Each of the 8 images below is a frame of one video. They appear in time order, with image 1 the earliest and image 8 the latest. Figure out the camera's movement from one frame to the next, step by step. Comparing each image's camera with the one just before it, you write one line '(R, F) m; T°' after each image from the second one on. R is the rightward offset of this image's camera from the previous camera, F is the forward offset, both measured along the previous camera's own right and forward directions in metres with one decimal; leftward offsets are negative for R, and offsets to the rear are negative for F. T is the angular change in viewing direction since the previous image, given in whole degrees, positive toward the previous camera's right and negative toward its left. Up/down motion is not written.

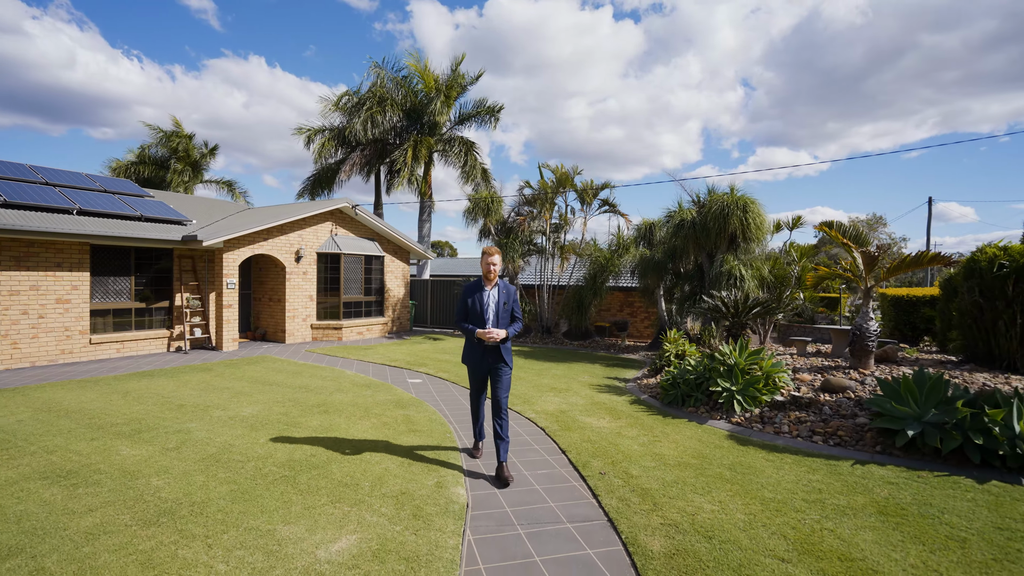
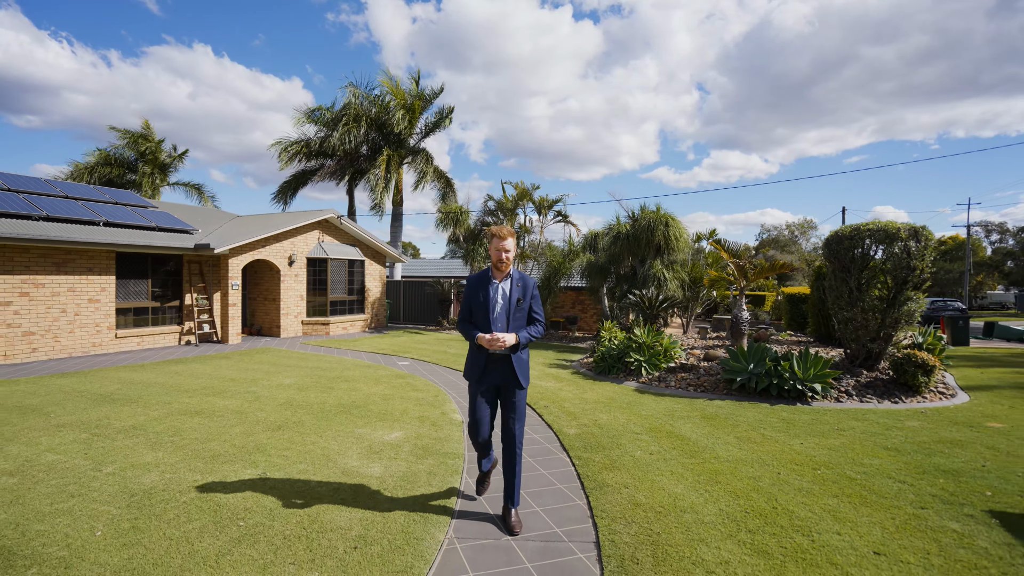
(-0.2, -2.2) m; +5°
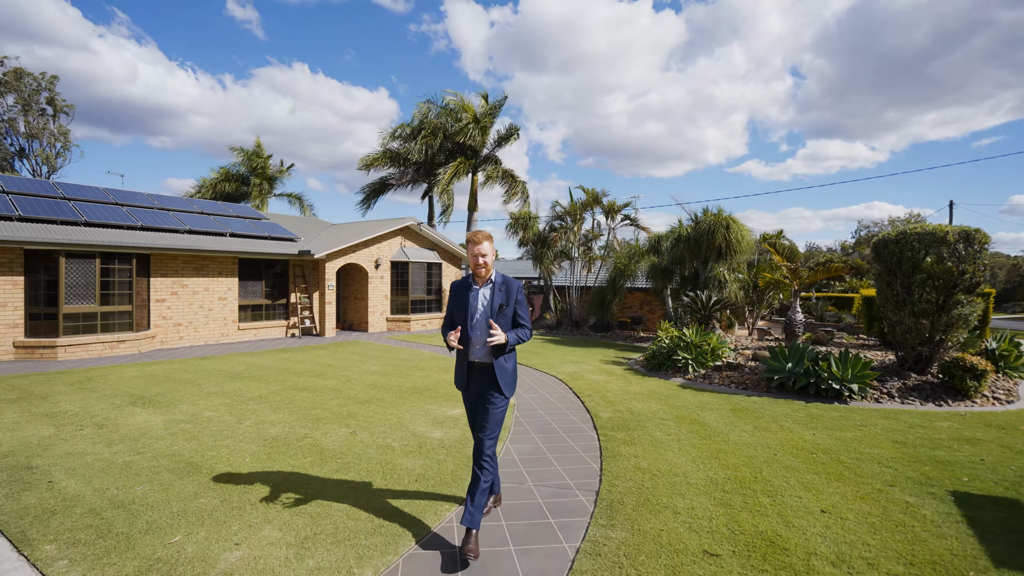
(+0.4, -0.9) m; -9°
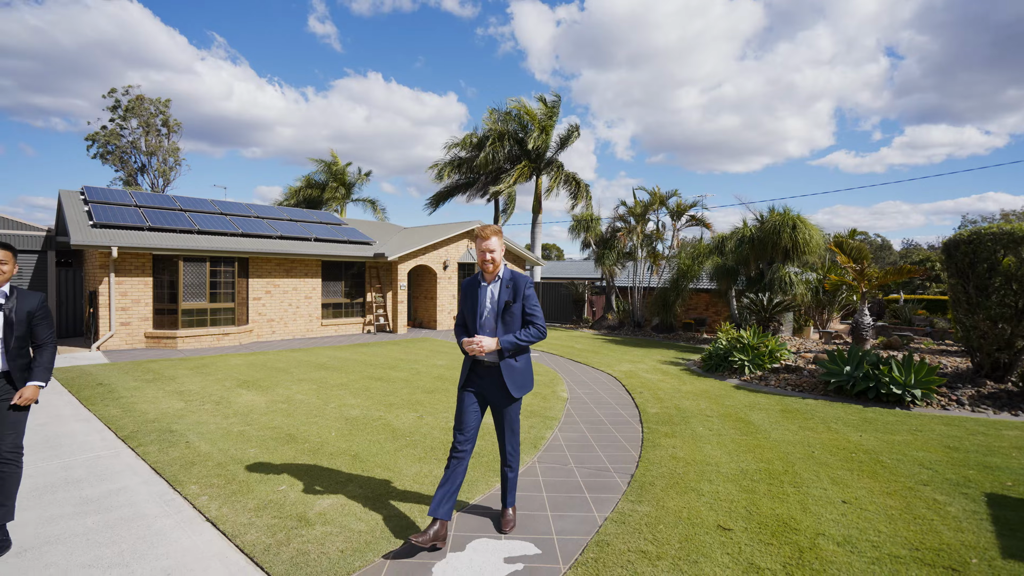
(+0.2, -0.5) m; -8°
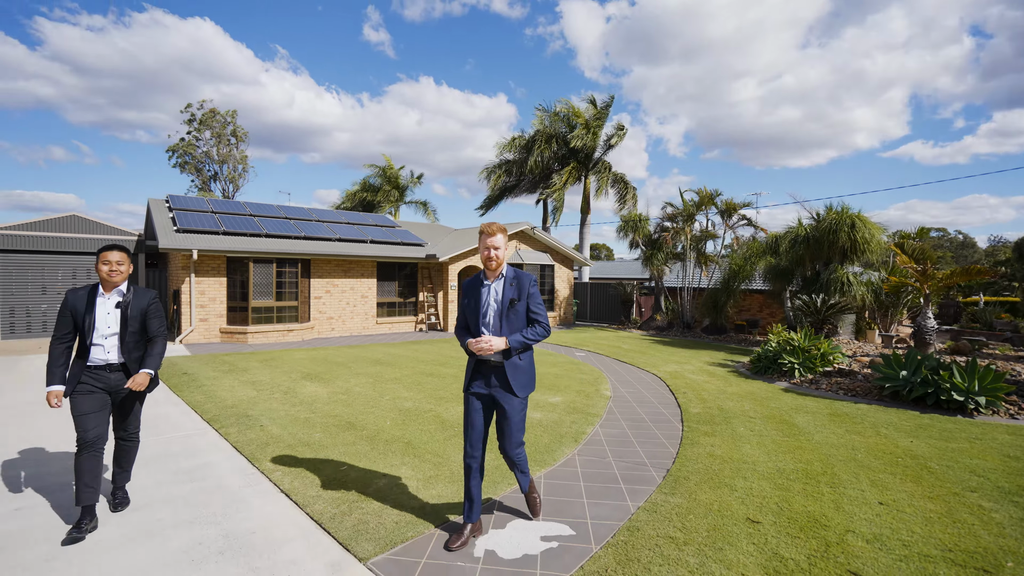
(+0.1, -0.3) m; -6°
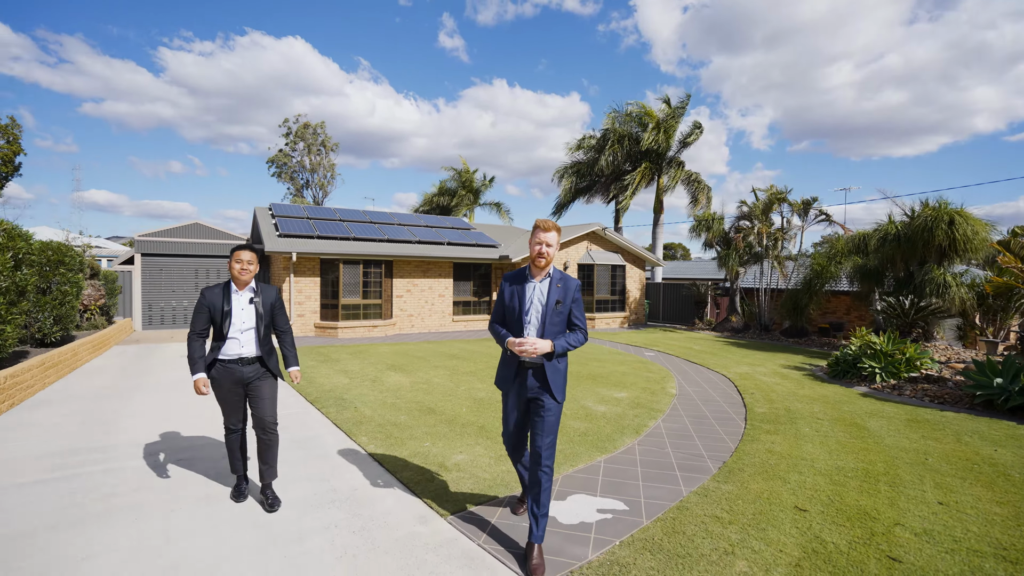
(+0.1, -0.4) m; -8°
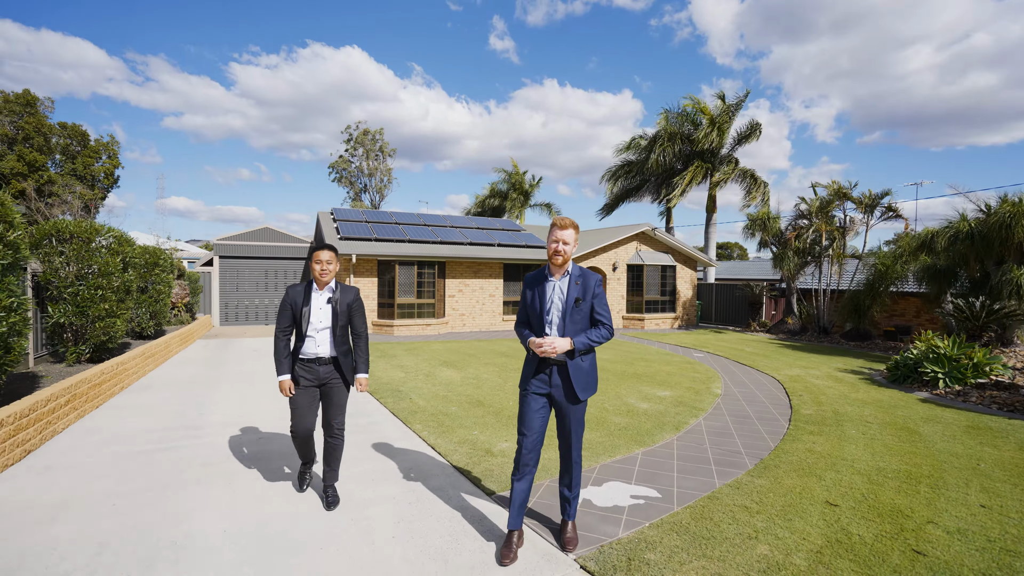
(+0.1, -0.3) m; -6°
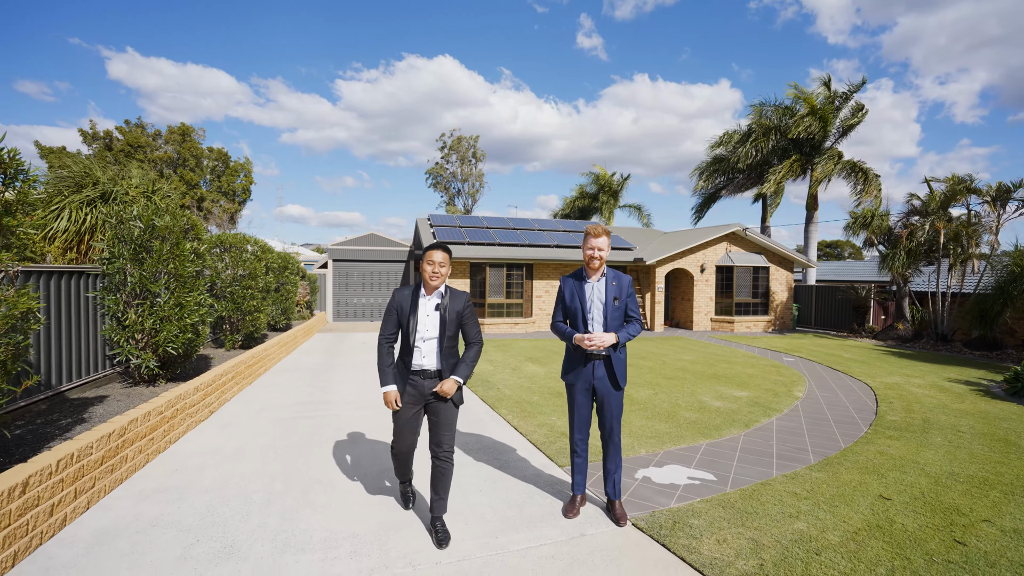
(+0.2, -0.6) m; -10°
